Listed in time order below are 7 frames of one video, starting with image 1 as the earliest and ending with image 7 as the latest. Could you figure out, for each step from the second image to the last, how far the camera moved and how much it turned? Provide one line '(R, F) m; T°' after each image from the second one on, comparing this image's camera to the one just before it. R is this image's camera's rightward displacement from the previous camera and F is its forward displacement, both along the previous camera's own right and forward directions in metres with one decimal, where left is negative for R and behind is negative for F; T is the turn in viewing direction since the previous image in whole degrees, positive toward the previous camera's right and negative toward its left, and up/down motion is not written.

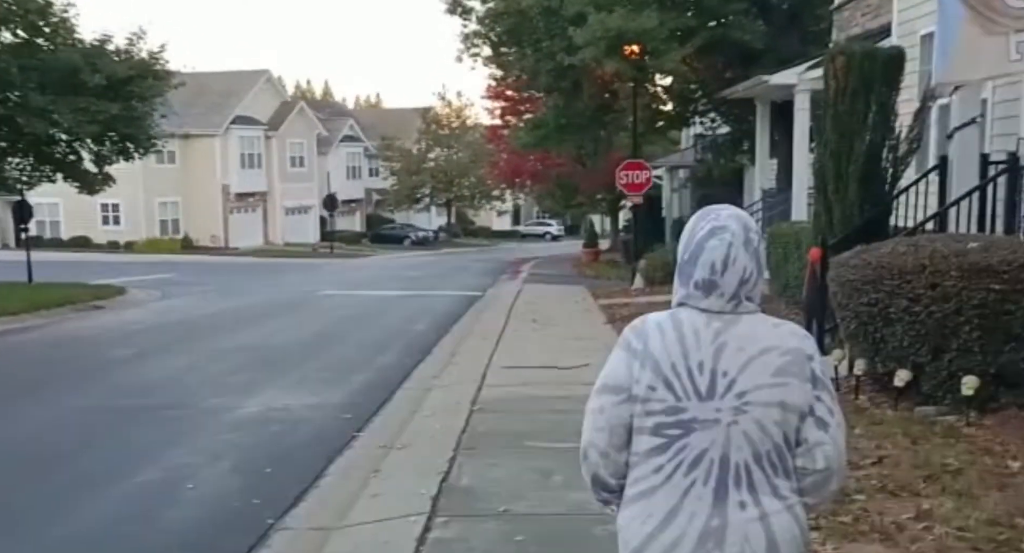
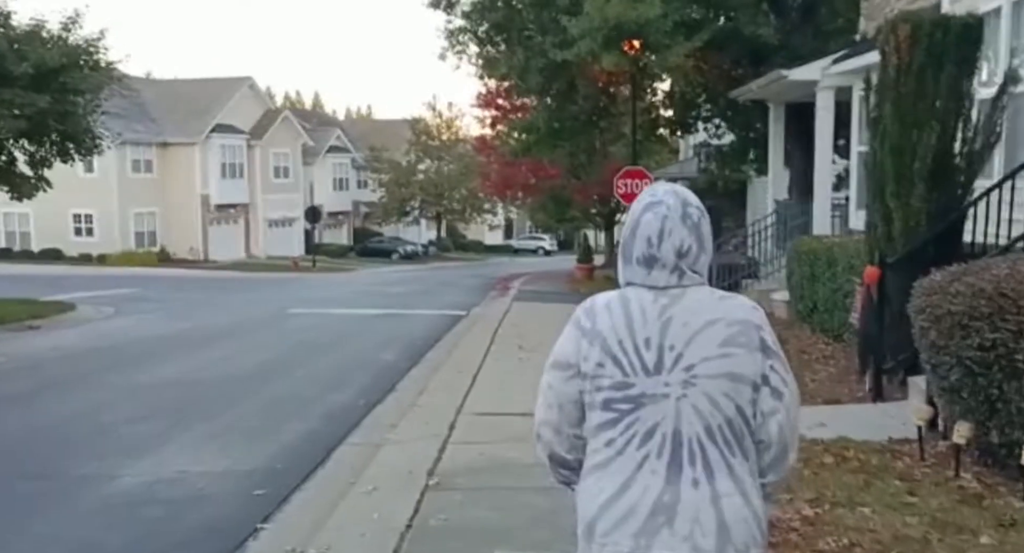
(+0.1, +2.3) m; 0°
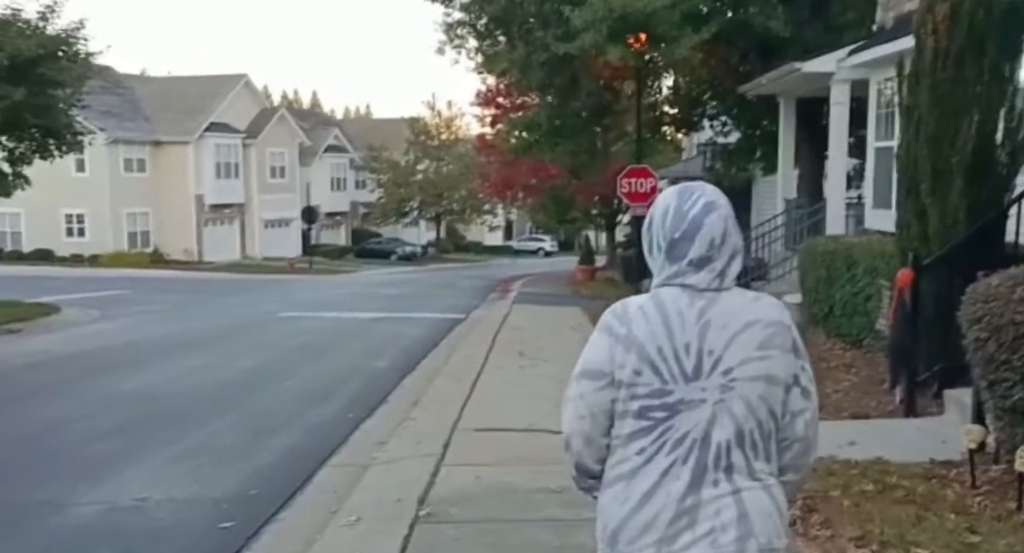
(0.0, +0.7) m; 0°
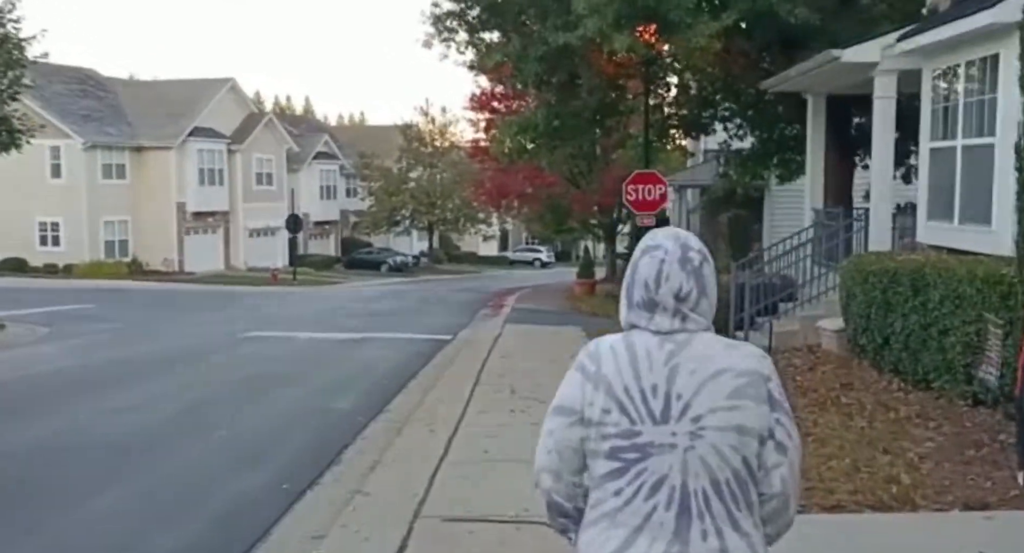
(+0.1, +2.3) m; 0°
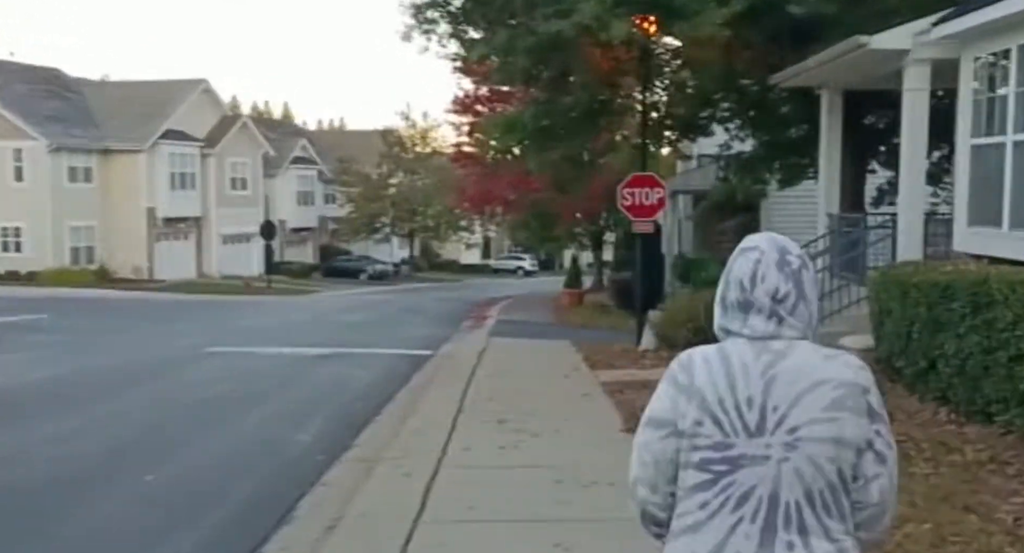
(-0.1, +1.5) m; +1°
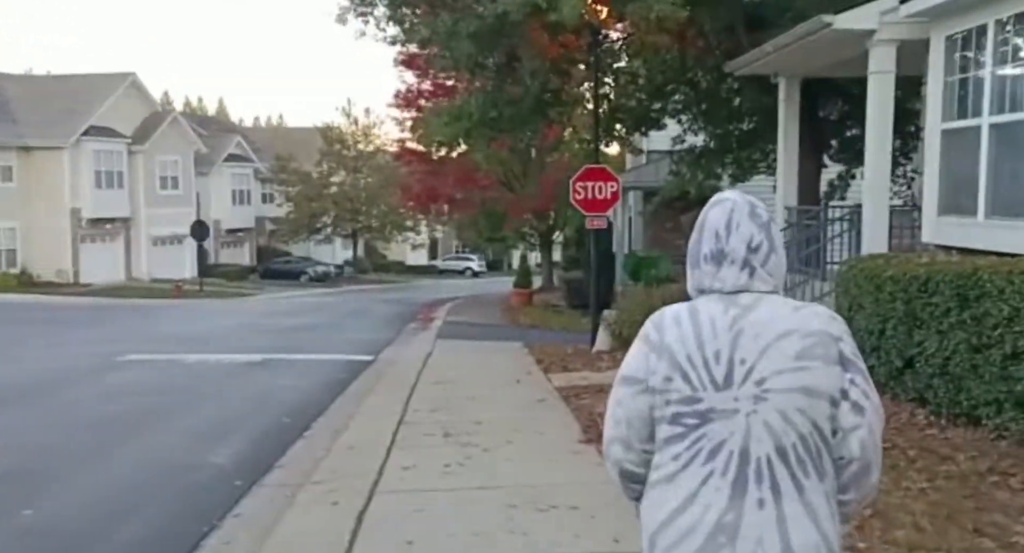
(0.0, +0.9) m; +3°
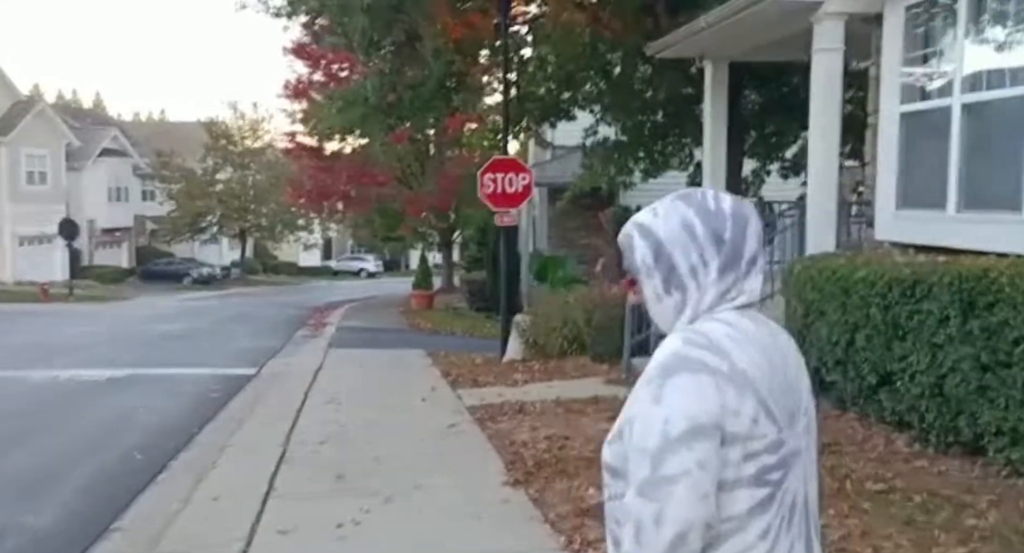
(-0.1, +1.6) m; +5°
